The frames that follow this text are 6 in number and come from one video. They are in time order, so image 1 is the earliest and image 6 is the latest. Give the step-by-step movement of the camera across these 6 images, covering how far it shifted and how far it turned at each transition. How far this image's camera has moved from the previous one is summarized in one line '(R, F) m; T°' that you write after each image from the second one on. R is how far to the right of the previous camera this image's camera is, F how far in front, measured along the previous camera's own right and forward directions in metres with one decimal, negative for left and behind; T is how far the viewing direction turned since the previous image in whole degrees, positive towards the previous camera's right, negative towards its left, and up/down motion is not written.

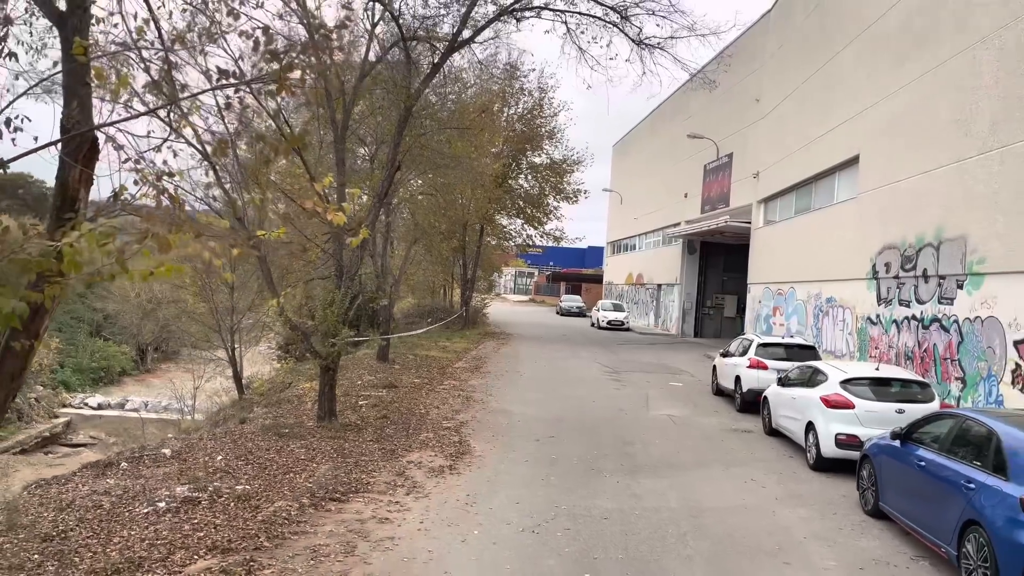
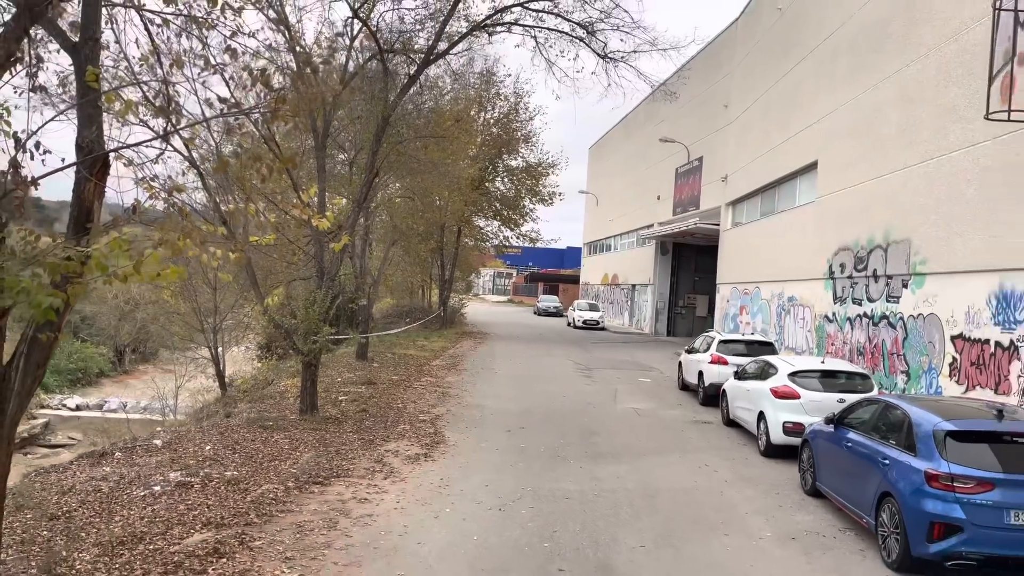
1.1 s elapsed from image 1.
(+0.1, -0.6) m; +2°
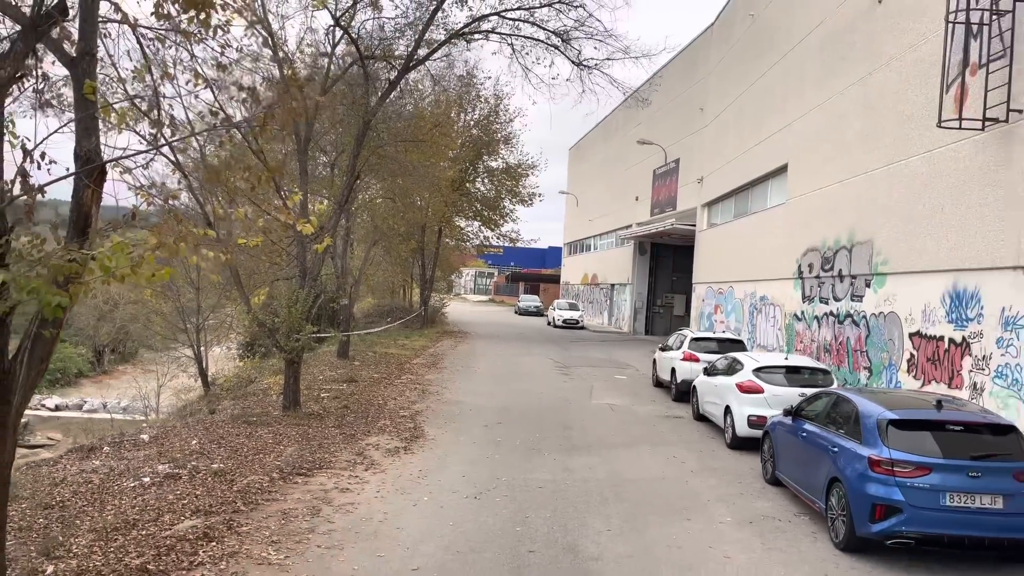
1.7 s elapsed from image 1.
(+0.1, -0.4) m; +2°
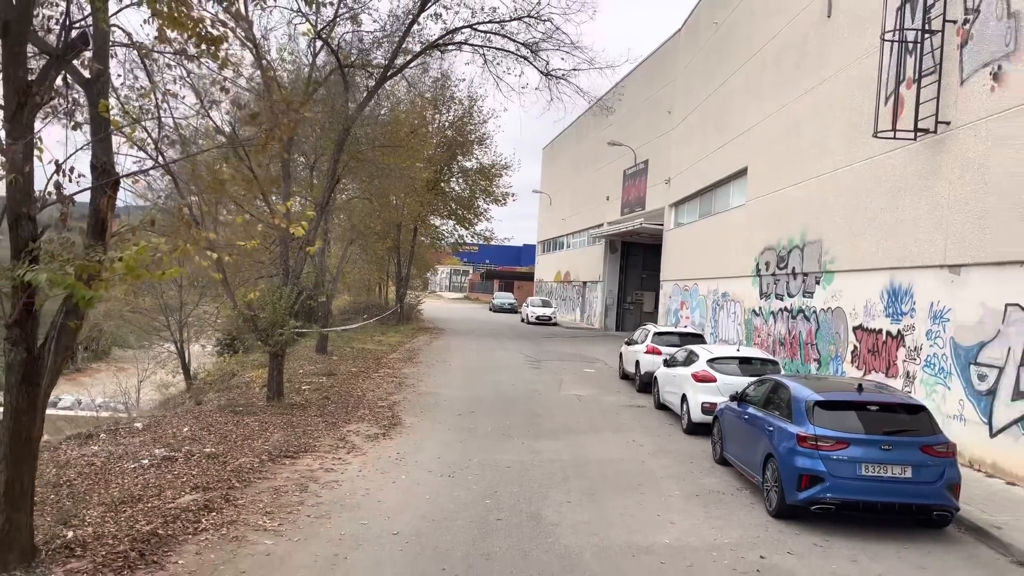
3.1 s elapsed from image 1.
(+0.1, -0.7) m; +2°
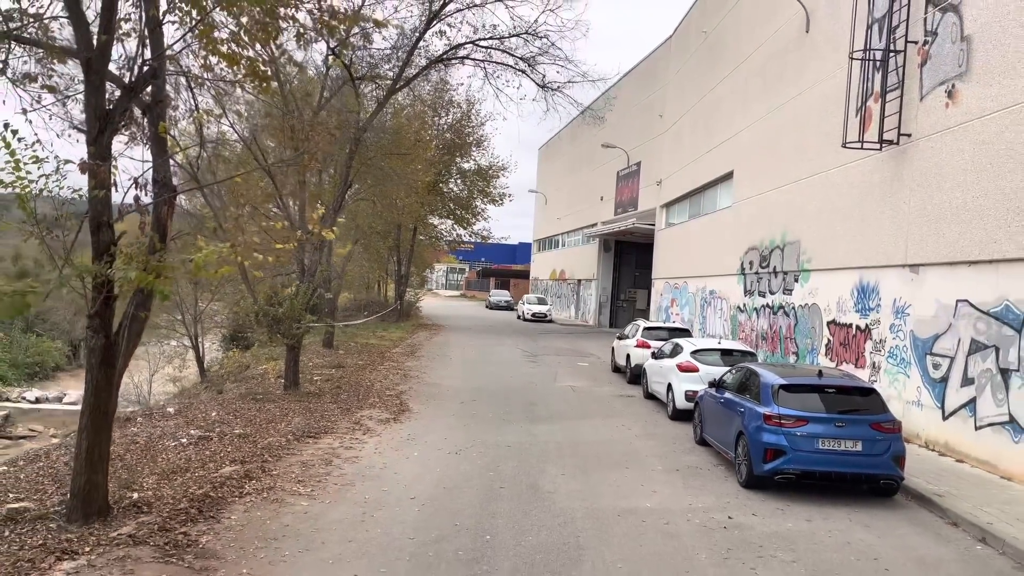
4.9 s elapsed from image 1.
(-0.1, -0.9) m; 0°
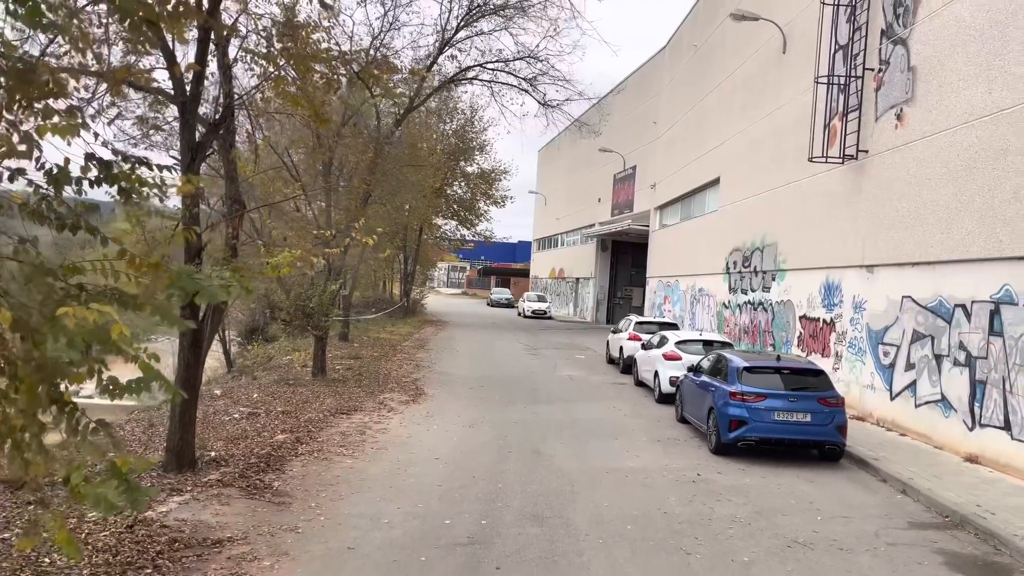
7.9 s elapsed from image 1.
(-0.1, -1.4) m; 0°
